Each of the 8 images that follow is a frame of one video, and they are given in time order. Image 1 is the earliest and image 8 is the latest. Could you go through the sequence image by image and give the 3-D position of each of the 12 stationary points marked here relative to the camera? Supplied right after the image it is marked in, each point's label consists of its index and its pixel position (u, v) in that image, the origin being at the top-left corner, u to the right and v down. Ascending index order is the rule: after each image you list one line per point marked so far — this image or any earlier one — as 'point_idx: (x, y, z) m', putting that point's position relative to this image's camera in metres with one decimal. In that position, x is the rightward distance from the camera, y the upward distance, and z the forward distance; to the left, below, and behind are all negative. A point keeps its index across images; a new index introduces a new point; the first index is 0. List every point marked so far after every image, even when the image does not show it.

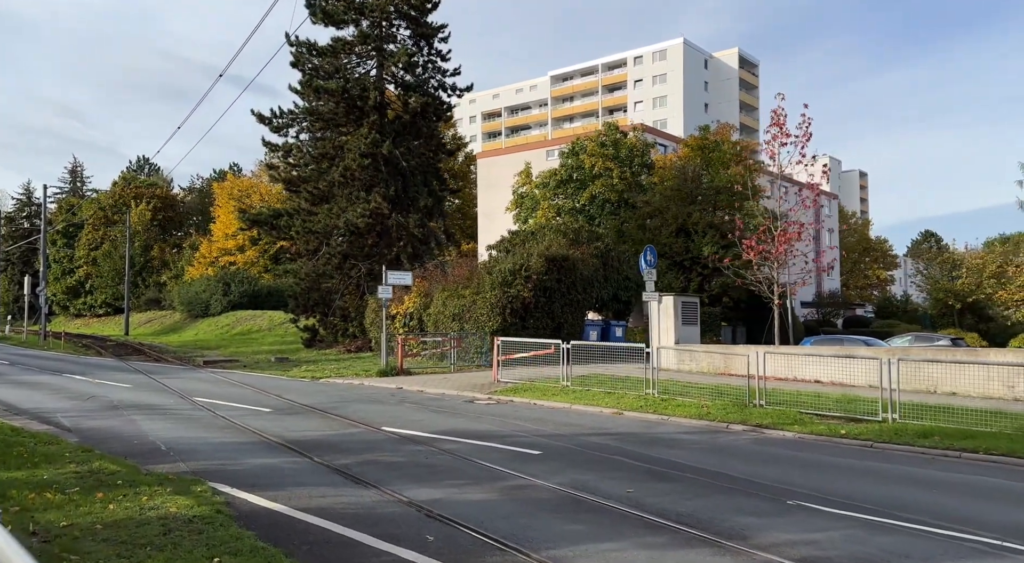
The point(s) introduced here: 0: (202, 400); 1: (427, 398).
0: (-5.0, -2.0, +16.0) m
1: (-1.2, -1.8, +14.1) m
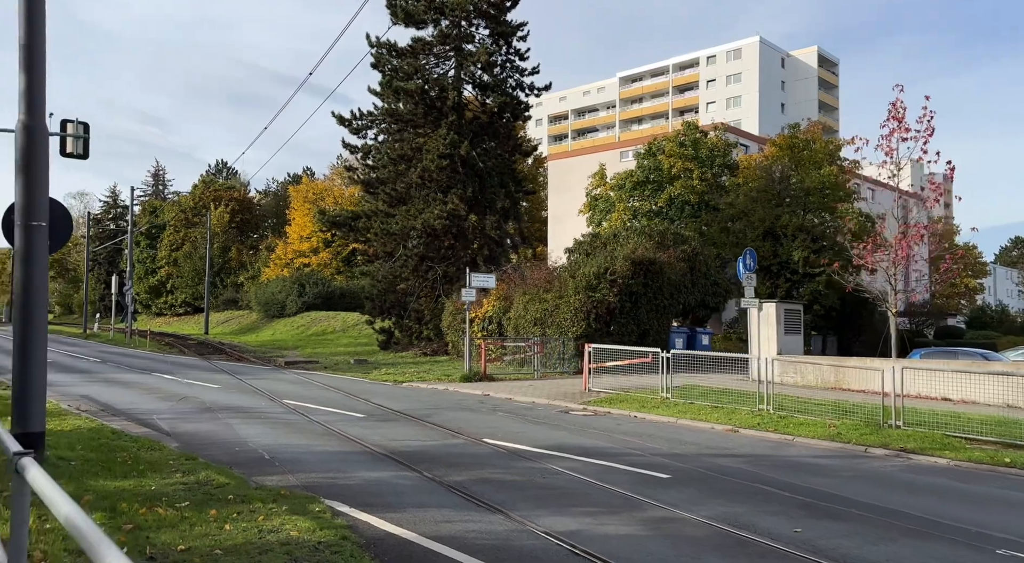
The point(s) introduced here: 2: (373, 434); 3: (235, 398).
0: (-3.5, -2.1, +15.8) m
1: (+0.1, -1.8, +13.7) m
2: (-1.7, -1.8, +11.4) m
3: (-5.2, -2.2, +18.0) m
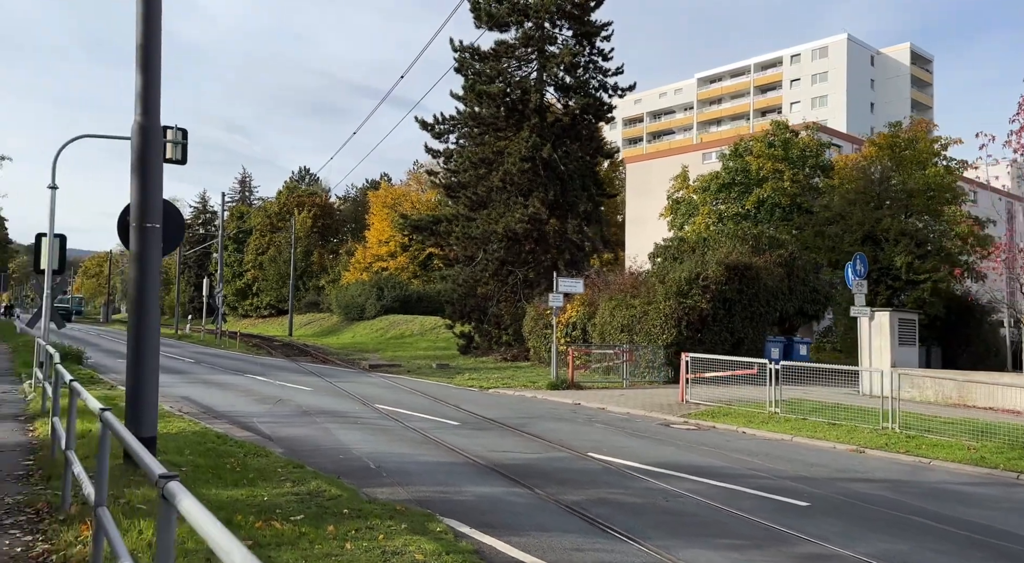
0: (-2.0, -2.2, +15.7) m
1: (+1.5, -1.9, +13.4) m
2: (-0.5, -1.9, +11.2) m
3: (-3.5, -2.3, +18.0) m
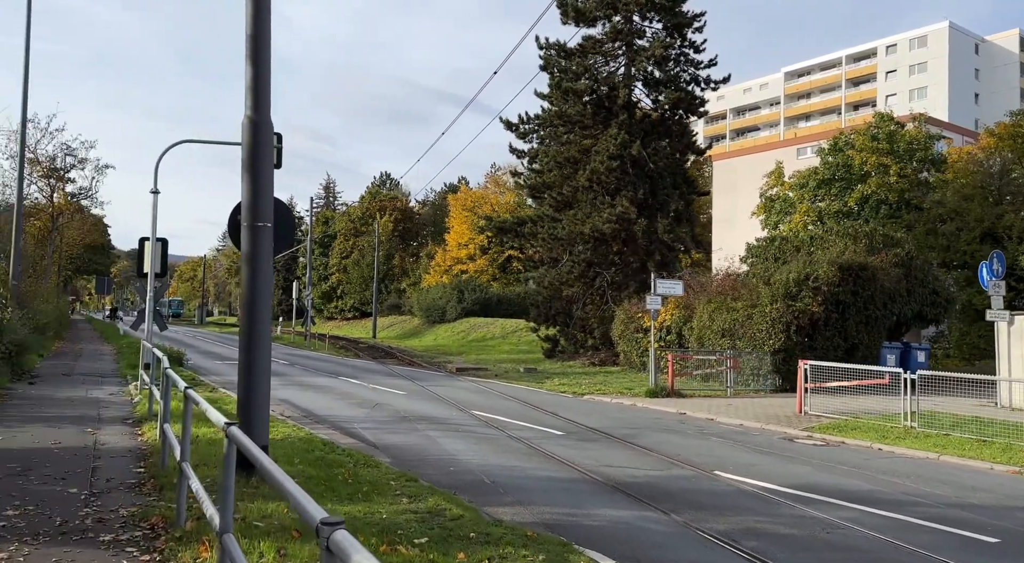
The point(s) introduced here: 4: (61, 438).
0: (-0.3, -2.3, +15.3) m
1: (+2.9, -2.0, +12.7) m
2: (+0.8, -2.0, +10.7) m
3: (-1.6, -2.4, +17.7) m
4: (-7.5, -2.6, +15.8) m
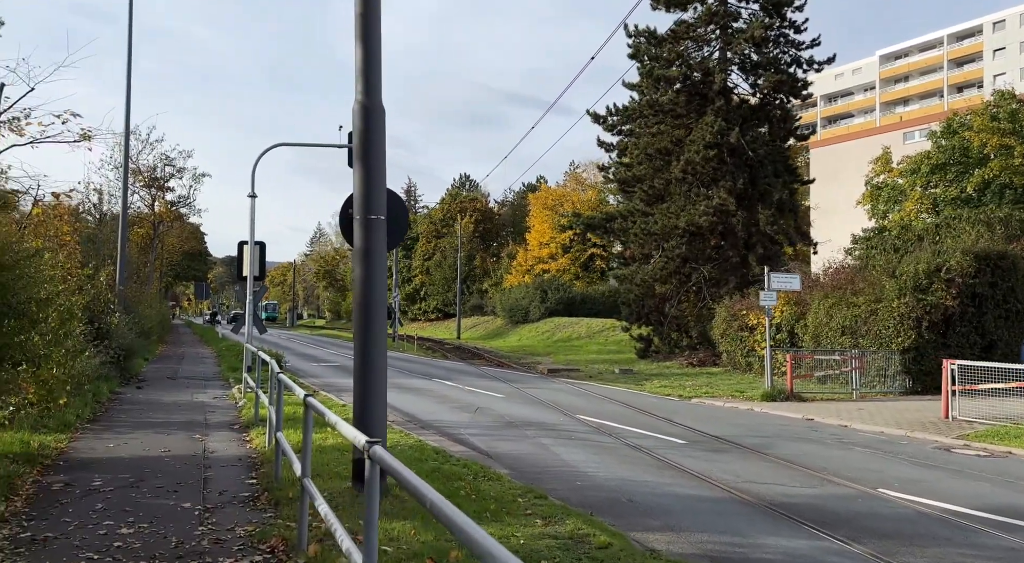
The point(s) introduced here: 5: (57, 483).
0: (+1.4, -2.3, +14.6) m
1: (+4.5, -1.9, +11.7) m
2: (+2.2, -2.0, +9.8) m
3: (+0.3, -2.4, +17.0) m
4: (-5.6, -2.7, +15.6) m
5: (-5.8, -2.6, +12.1) m
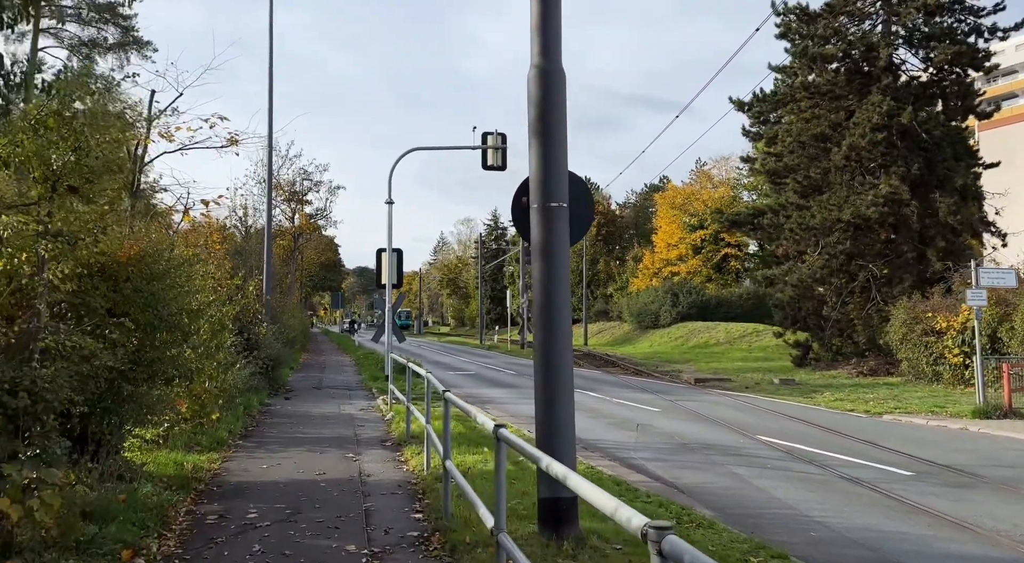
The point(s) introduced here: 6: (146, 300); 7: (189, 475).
0: (+3.9, -2.3, +12.8) m
1: (+6.5, -1.9, +9.5) m
2: (+4.0, -2.0, +8.0) m
3: (+3.1, -2.5, +15.4) m
4: (-3.0, -2.9, +14.7) m
5: (-3.6, -2.8, +11.3) m
6: (-4.4, -0.2, +11.4) m
7: (-4.6, -2.8, +13.5) m
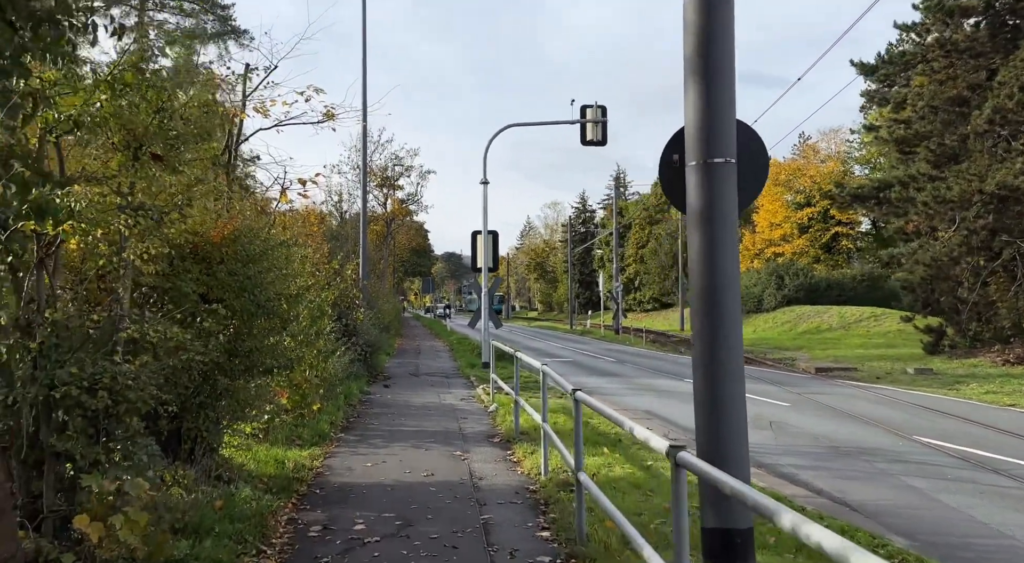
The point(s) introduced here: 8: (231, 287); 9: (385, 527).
0: (+5.5, -2.1, +11.0) m
1: (+7.8, -1.7, +7.4) m
2: (+5.1, -1.8, +6.2) m
3: (+4.9, -2.2, +13.6) m
4: (-1.2, -2.7, +13.5) m
5: (-2.2, -2.6, +10.2) m
6: (-3.0, 0.0, +10.4) m
7: (-3.0, -2.6, +12.5) m
8: (-3.1, -0.1, +10.3) m
9: (-1.3, -2.6, +9.8) m
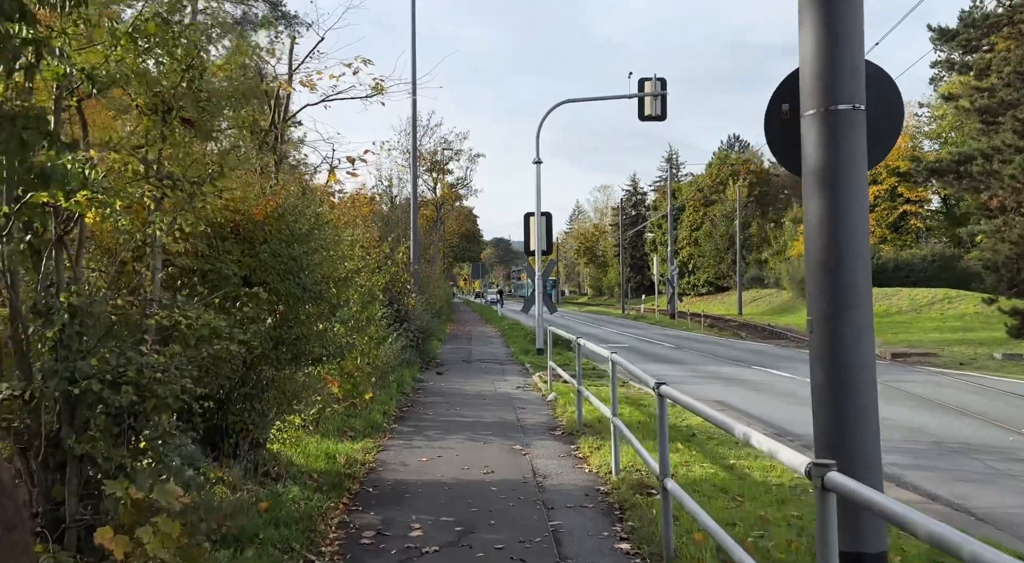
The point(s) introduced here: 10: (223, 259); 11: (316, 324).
0: (+6.2, -1.8, +9.6) m
1: (+8.3, -1.5, +6.0) m
2: (+5.6, -1.7, +4.9) m
3: (+5.8, -2.0, +12.3) m
4: (-0.3, -2.4, +12.6) m
5: (-1.4, -2.4, +9.3) m
6: (-2.3, +0.2, +9.4) m
7: (-2.1, -2.4, +11.6) m
8: (-2.4, +0.1, +9.4) m
9: (-0.7, -2.4, +8.9) m
10: (-2.8, +0.2, +8.9) m
11: (-2.1, -0.5, +10.0) m
